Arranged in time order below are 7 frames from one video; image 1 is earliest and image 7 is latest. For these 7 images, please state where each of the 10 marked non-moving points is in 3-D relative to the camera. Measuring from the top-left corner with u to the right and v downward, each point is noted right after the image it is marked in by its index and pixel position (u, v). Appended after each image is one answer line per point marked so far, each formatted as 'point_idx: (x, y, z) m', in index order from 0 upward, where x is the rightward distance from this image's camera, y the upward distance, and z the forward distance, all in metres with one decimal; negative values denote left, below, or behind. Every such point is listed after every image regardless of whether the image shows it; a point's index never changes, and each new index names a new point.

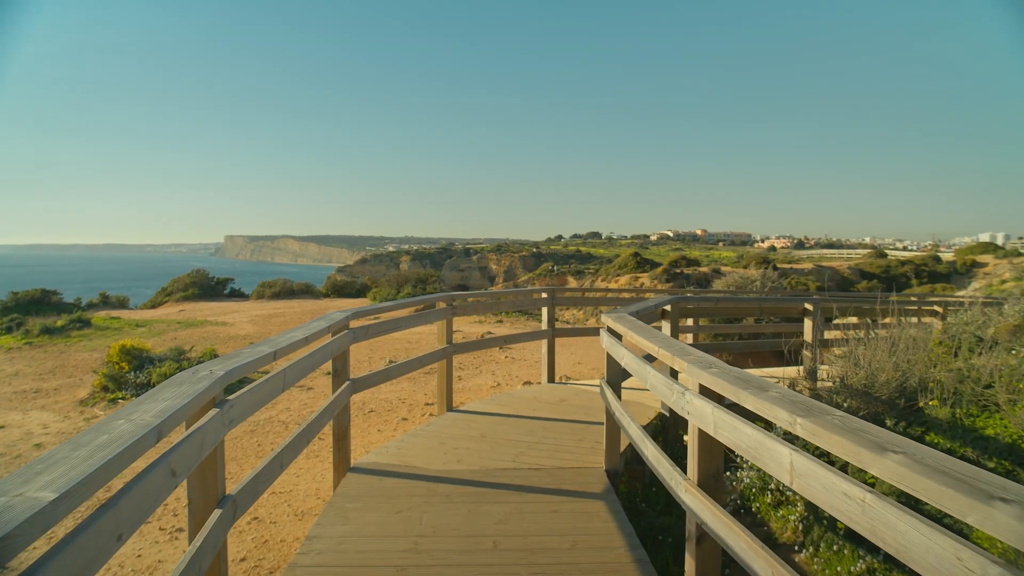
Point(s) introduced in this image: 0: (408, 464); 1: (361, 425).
0: (-0.7, -1.2, +3.8) m
1: (-1.8, -1.7, +6.7) m
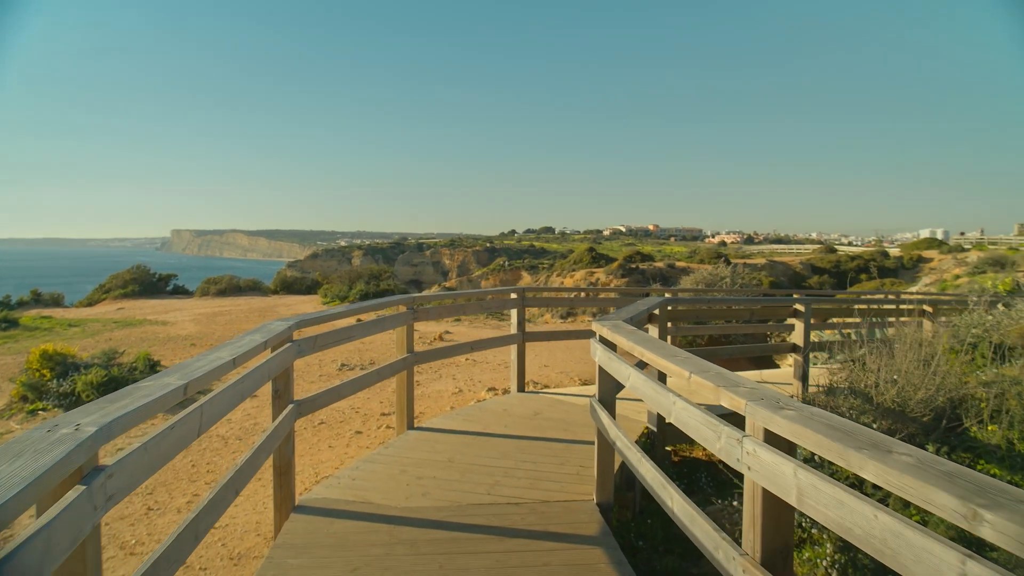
0: (-0.9, -1.2, +3.2) m
1: (-2.2, -1.7, +6.0) m
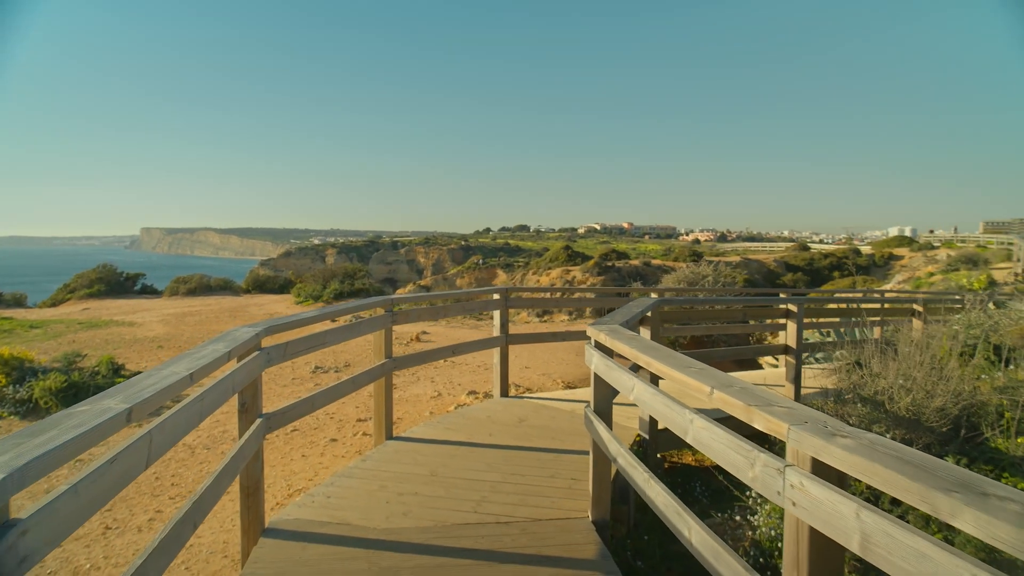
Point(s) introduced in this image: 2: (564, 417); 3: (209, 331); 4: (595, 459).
0: (-0.9, -1.2, +2.9) m
1: (-2.4, -1.7, +5.7) m
2: (+0.4, -1.0, +4.4) m
3: (-9.9, -1.4, +18.1) m
4: (+0.4, -0.9, +2.8) m
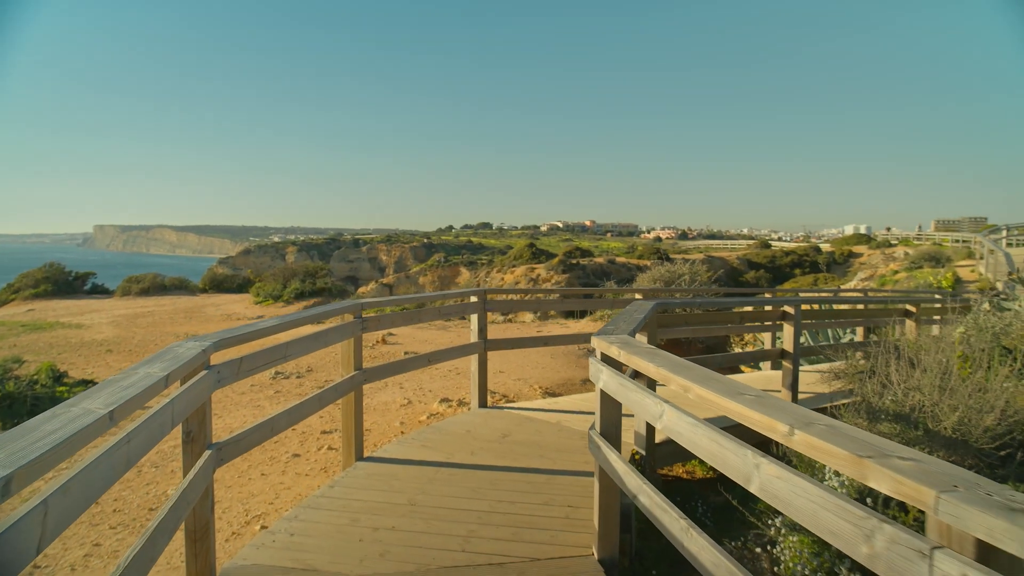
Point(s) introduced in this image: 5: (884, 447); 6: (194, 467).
0: (-0.9, -1.3, +2.5) m
1: (-2.6, -1.7, +5.2) m
2: (+0.3, -1.1, +4.1) m
3: (-10.9, -1.4, +17.1) m
4: (+0.4, -0.9, +2.4) m
5: (+0.7, -0.3, +1.1) m
6: (-1.4, -0.8, +2.3) m
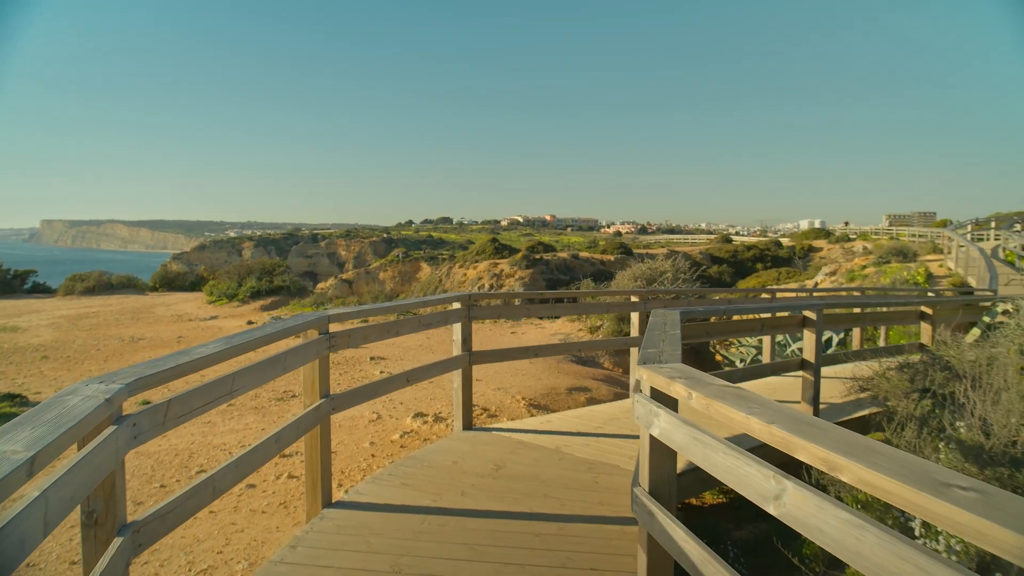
0: (-0.9, -1.3, +1.9) m
1: (-2.7, -1.8, +4.5) m
2: (+0.3, -1.1, +3.5) m
3: (-11.8, -1.4, +15.8) m
4: (+0.5, -0.9, +1.9) m
5: (+0.9, -0.4, +0.5) m
6: (-1.3, -0.8, +1.7) m
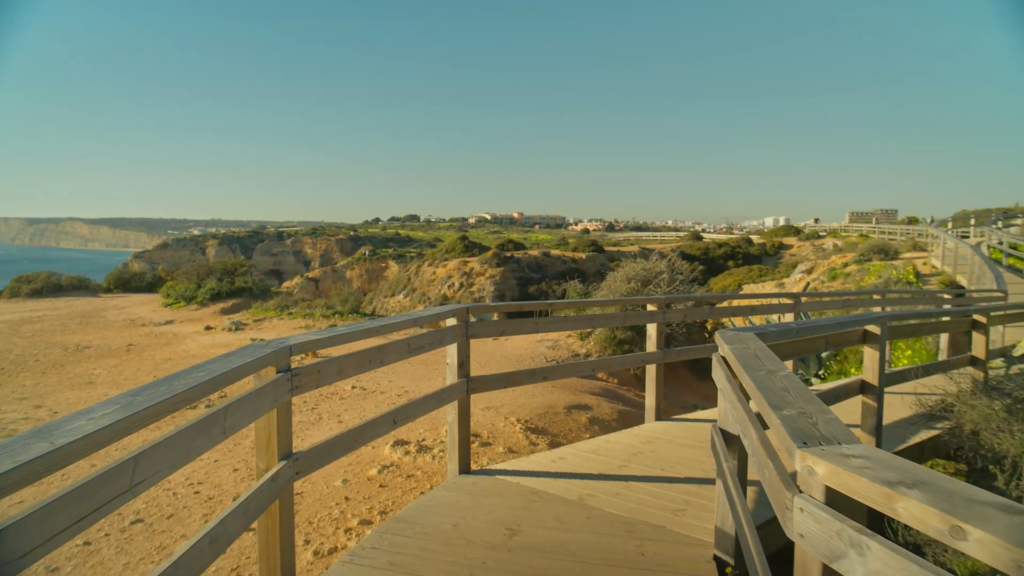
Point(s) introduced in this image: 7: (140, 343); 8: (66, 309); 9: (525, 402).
0: (-0.7, -1.4, +1.1) m
1: (-2.6, -1.9, +3.6) m
2: (+0.3, -1.2, +2.8) m
3: (-12.4, -1.6, +14.3) m
4: (+0.7, -1.0, +1.2) m
5: (+1.1, -0.4, -0.1) m
6: (-1.1, -0.9, +0.9) m
7: (-9.8, -1.4, +14.5) m
8: (-16.0, -1.0, +19.3) m
9: (+0.1, -1.2, +6.0) m
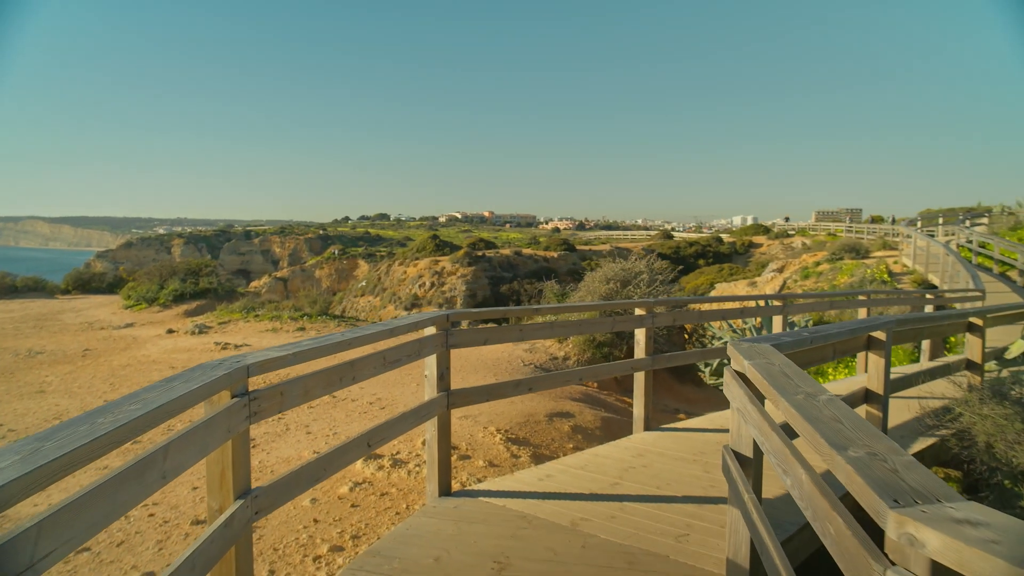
0: (-0.6, -1.5, +0.8) m
1: (-2.7, -1.9, +3.2) m
2: (+0.3, -1.2, +2.6) m
3: (-13.0, -1.7, +13.4) m
4: (+0.7, -1.0, +1.0) m
5: (+1.2, -0.5, -0.3) m
6: (-1.0, -1.0, +0.6) m
7: (-10.4, -1.5, +13.7) m
8: (-16.9, -1.1, +18.2) m
9: (-0.1, -1.2, +5.7) m
